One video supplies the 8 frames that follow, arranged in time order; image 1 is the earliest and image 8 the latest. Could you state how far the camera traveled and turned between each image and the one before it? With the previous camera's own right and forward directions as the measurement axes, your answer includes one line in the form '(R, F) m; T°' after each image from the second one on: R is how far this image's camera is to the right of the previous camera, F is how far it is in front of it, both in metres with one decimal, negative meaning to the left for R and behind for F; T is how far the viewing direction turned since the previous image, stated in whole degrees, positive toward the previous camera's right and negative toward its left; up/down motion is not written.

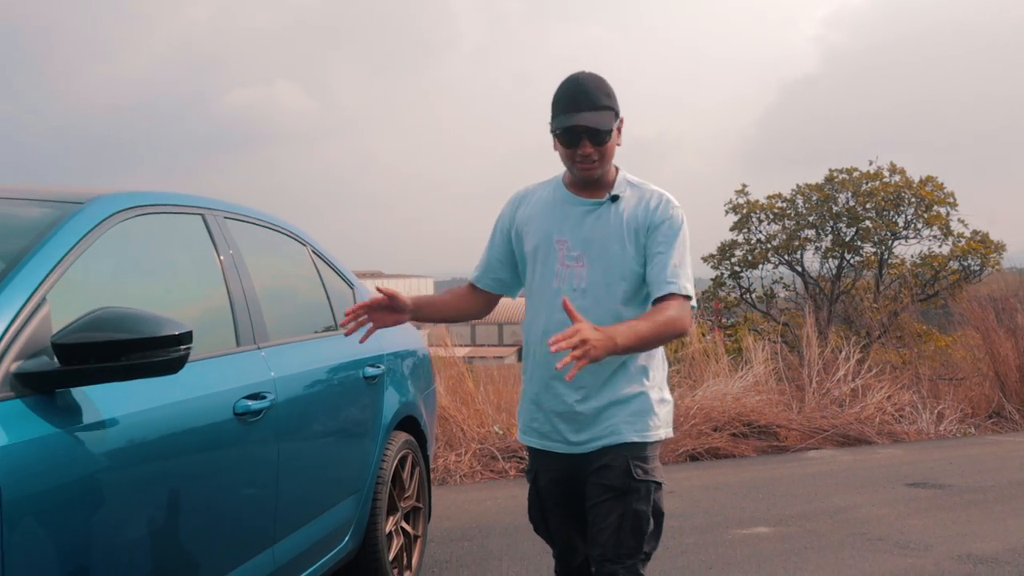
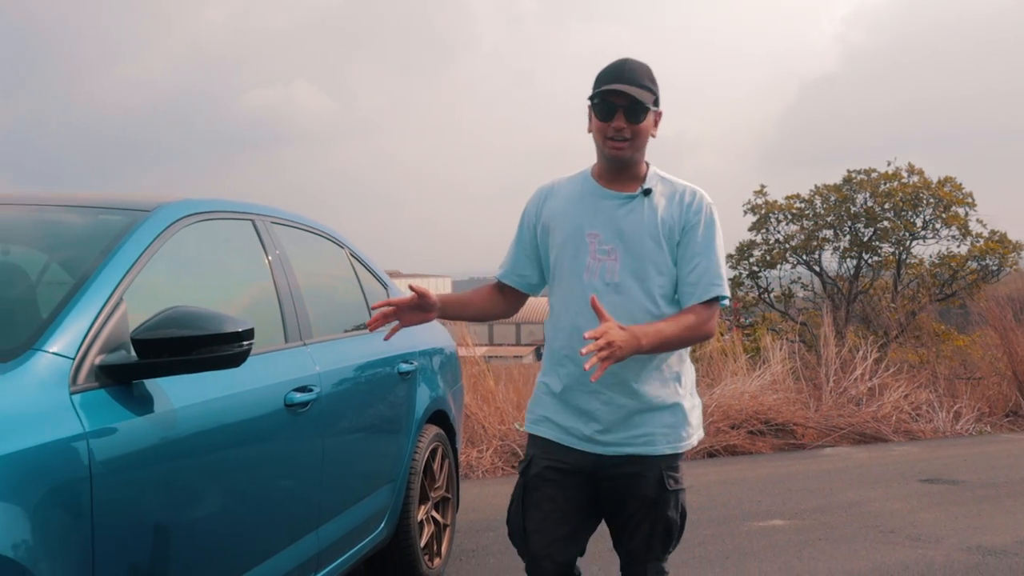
(0.0, -0.2) m; -1°
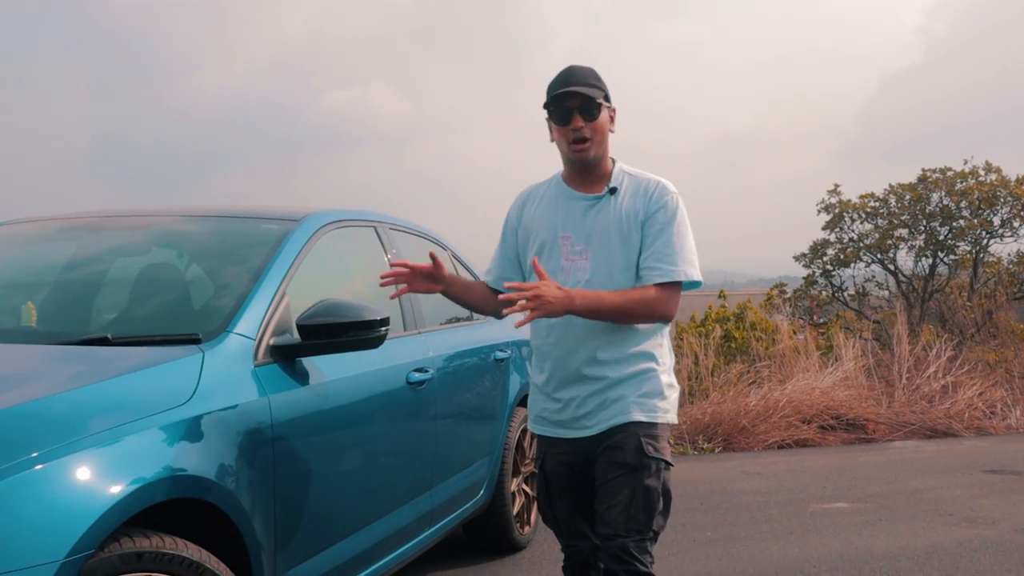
(0.0, -0.5) m; -4°
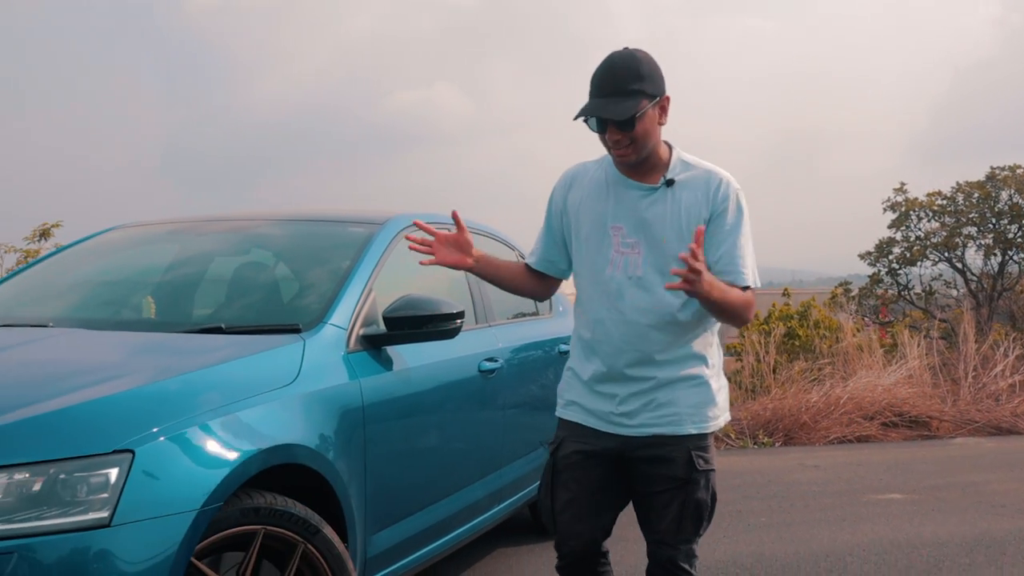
(0.0, -0.3) m; -4°
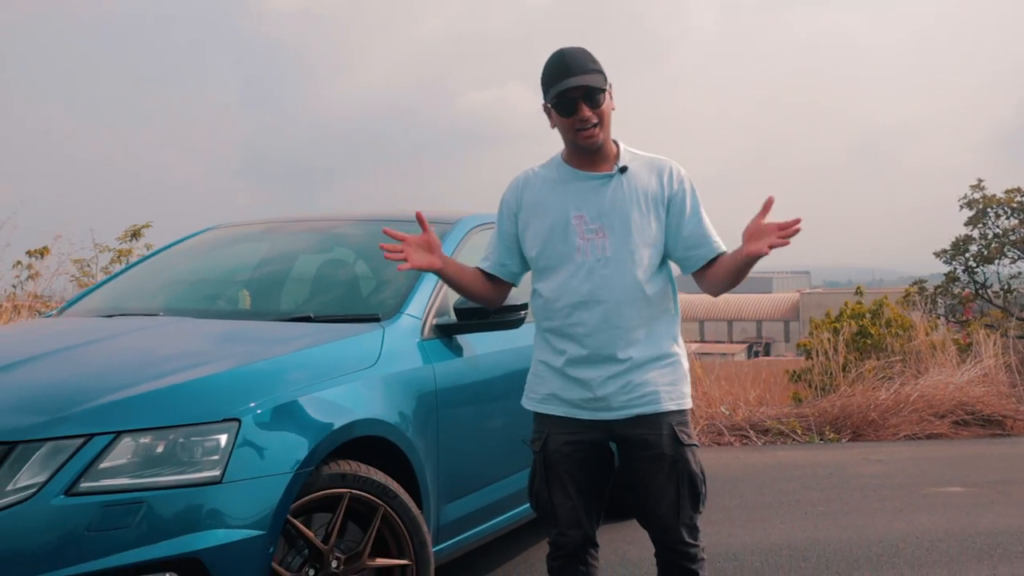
(0.0, -0.3) m; -4°
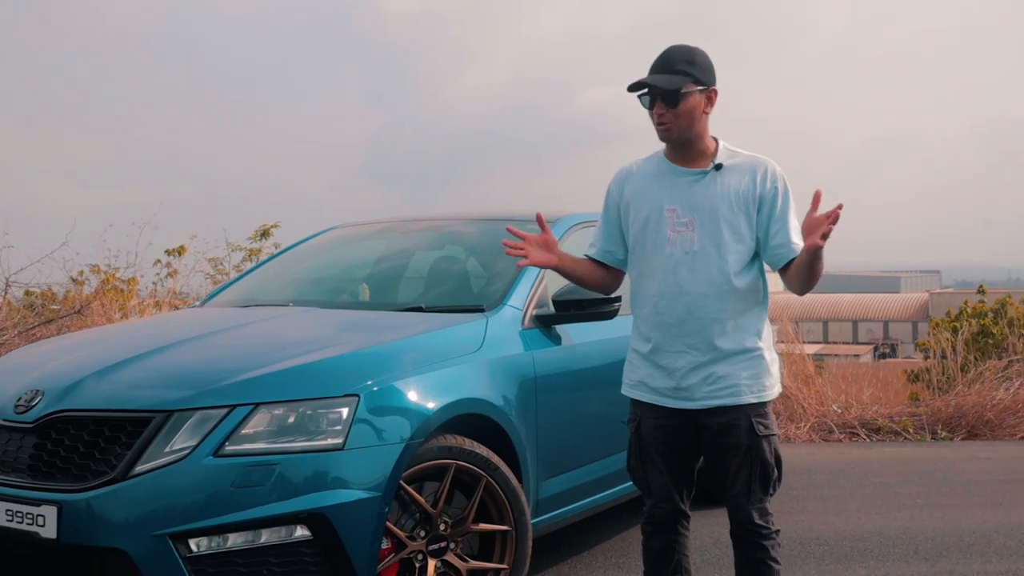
(+0.1, -0.3) m; -6°
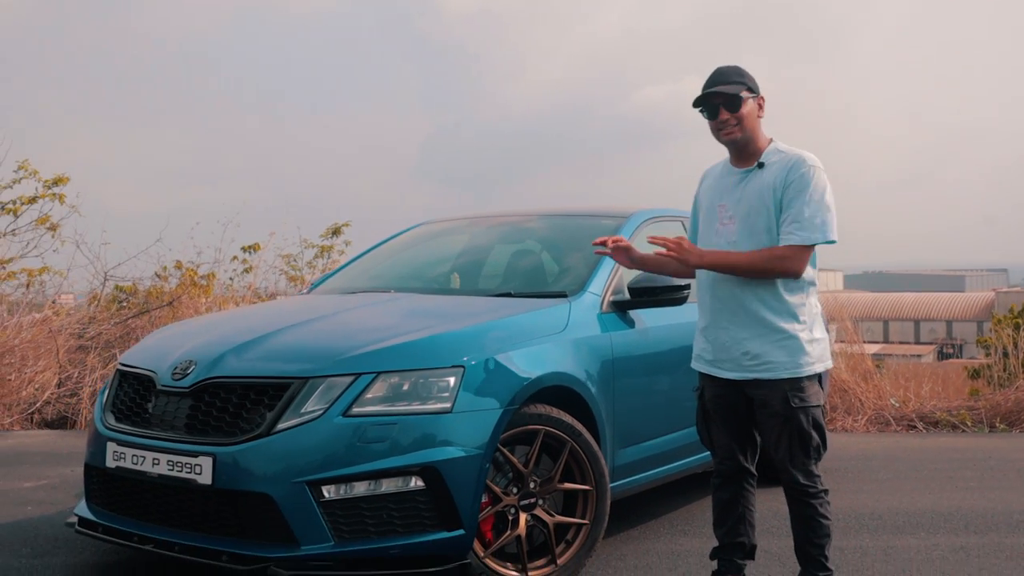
(-0.1, -0.4) m; -3°
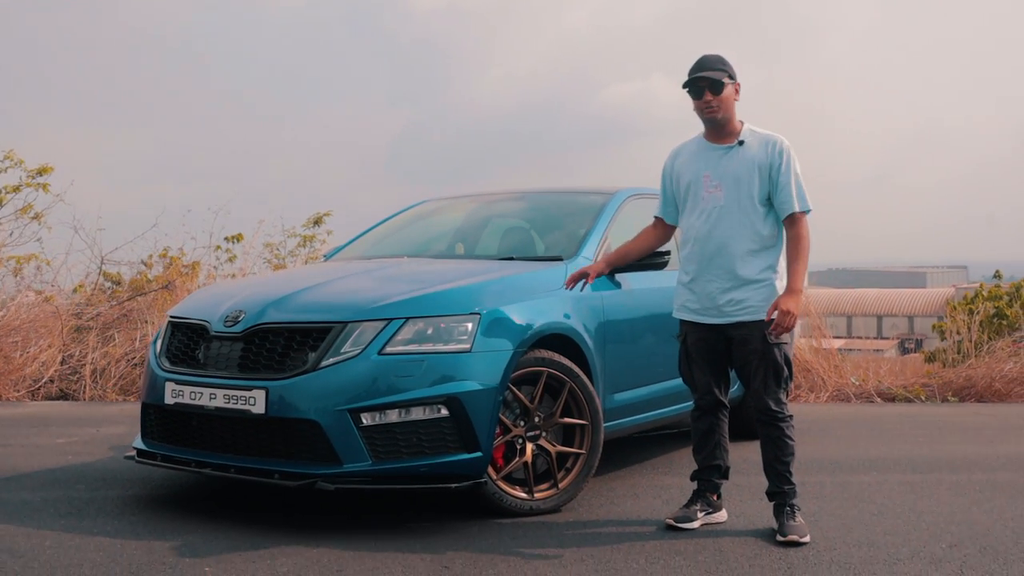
(-0.2, -0.5) m; +2°
